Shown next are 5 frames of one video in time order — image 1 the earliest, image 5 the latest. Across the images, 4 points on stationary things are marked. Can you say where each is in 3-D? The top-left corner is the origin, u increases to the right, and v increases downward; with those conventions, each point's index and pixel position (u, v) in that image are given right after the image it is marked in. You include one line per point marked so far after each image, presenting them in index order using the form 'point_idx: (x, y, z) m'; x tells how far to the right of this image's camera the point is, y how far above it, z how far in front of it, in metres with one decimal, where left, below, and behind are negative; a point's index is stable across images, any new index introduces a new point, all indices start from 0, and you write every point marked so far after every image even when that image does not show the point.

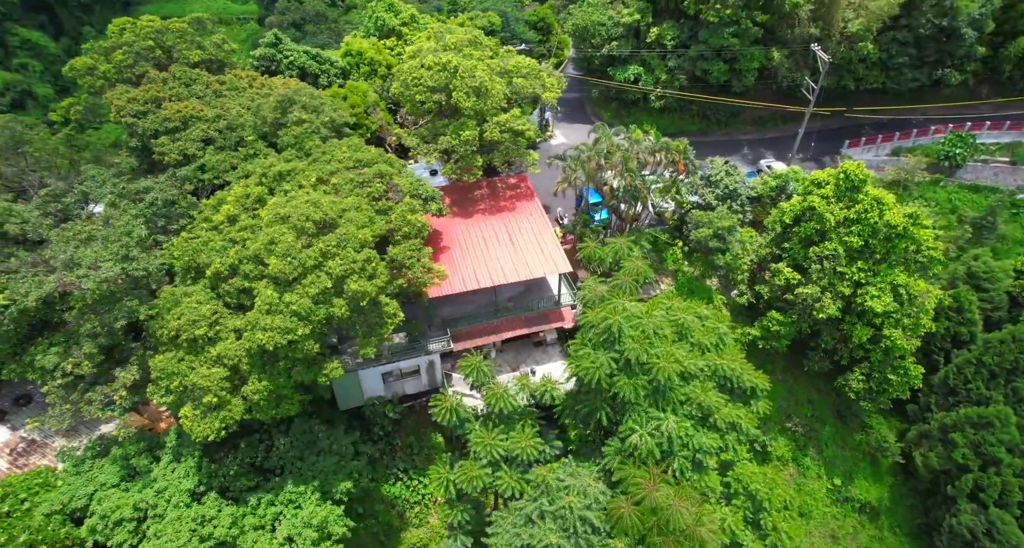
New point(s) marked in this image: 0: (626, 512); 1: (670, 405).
0: (+3.4, -7.2, +17.2) m
1: (+5.3, -4.4, +19.4) m
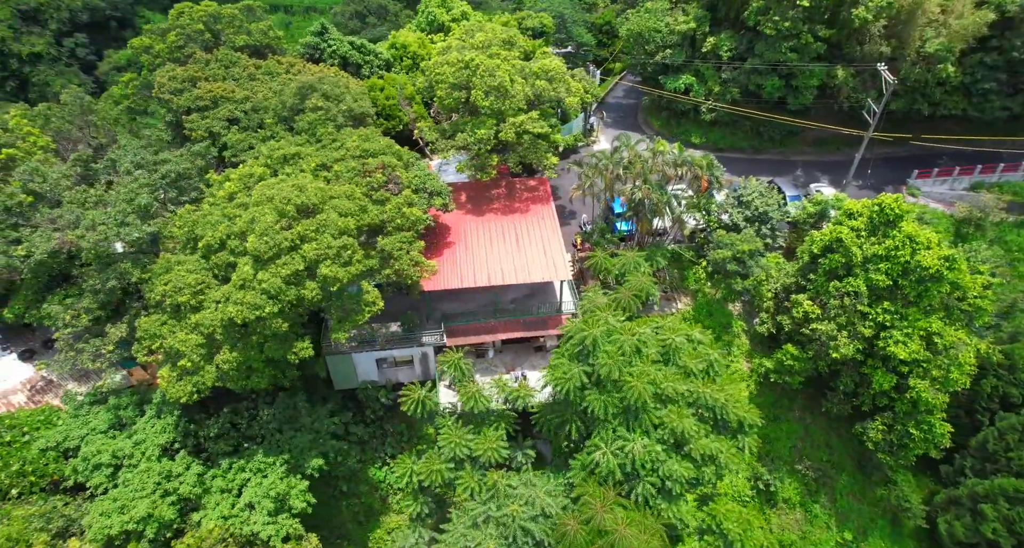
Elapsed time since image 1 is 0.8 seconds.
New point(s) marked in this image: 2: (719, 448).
0: (+1.7, -7.6, +16.8) m
1: (+4.2, -5.0, +18.6) m
2: (+6.8, -5.7, +18.8) m
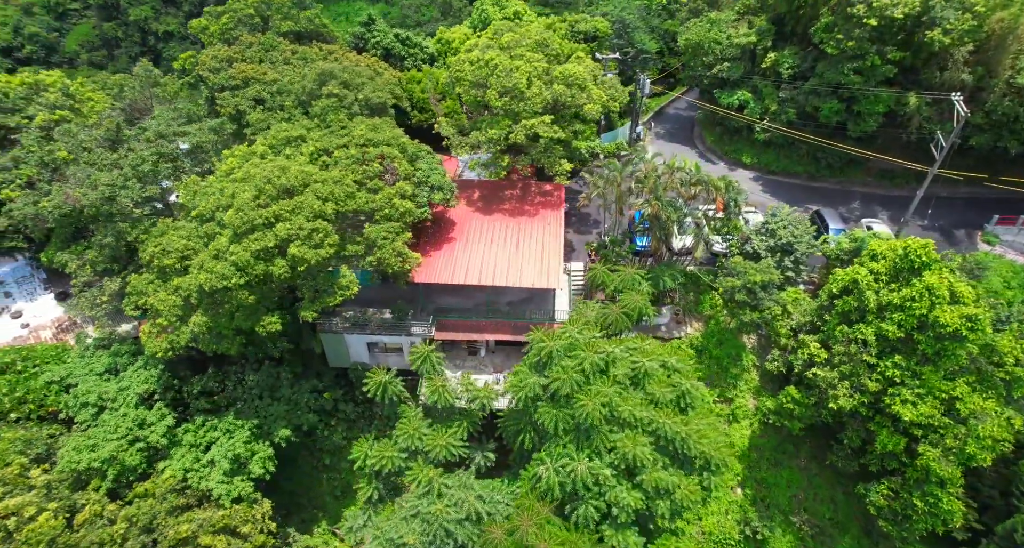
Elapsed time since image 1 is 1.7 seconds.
0: (-0.5, -7.8, +16.5) m
1: (+2.5, -5.5, +18.0) m
2: (+5.0, -6.5, +17.8) m
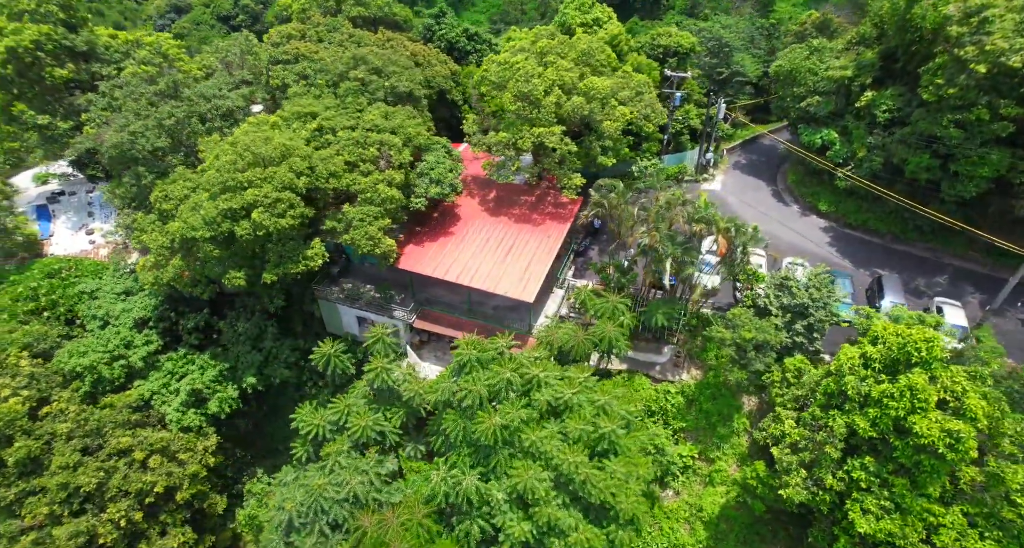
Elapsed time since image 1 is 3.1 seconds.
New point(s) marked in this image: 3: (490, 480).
0: (-4.4, -7.5, +16.8) m
1: (-0.8, -5.9, +17.6) m
2: (+1.4, -7.4, +16.8) m
3: (-0.7, -6.4, +17.5) m
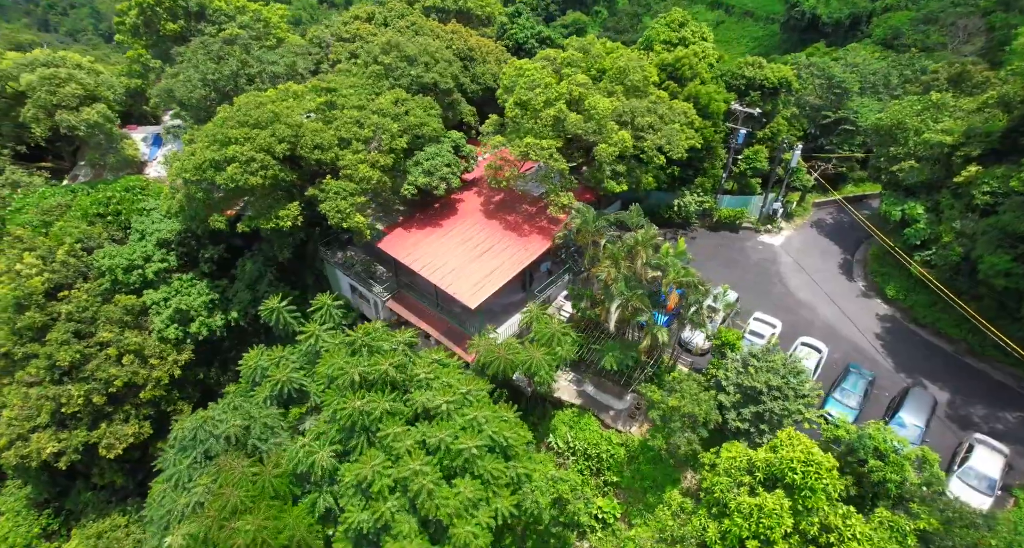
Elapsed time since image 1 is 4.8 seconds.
0: (-9.3, -6.2, +18.4) m
1: (-5.3, -5.5, +18.1) m
2: (-3.8, -7.5, +16.9) m
3: (-5.3, -6.0, +18.1) m
